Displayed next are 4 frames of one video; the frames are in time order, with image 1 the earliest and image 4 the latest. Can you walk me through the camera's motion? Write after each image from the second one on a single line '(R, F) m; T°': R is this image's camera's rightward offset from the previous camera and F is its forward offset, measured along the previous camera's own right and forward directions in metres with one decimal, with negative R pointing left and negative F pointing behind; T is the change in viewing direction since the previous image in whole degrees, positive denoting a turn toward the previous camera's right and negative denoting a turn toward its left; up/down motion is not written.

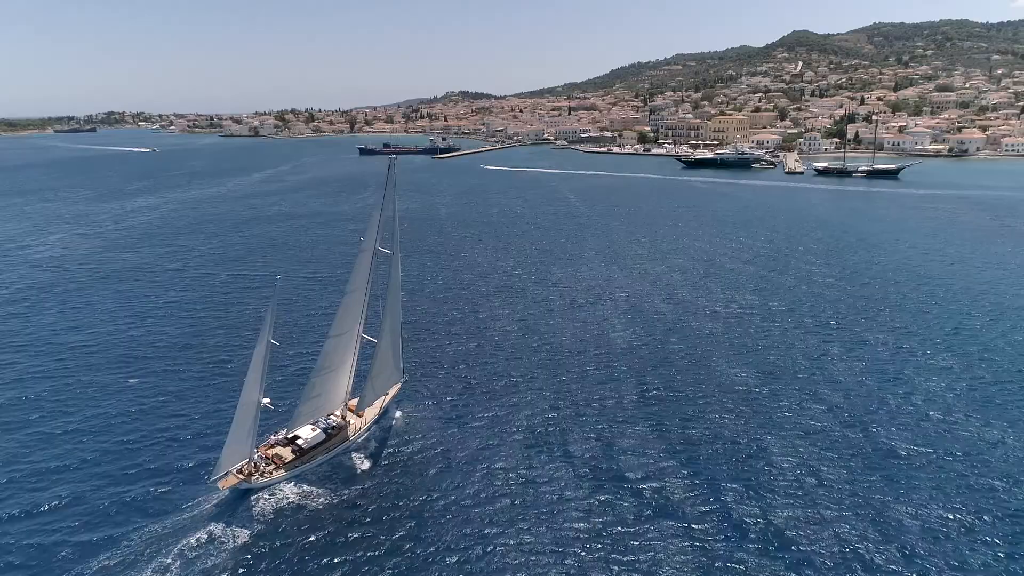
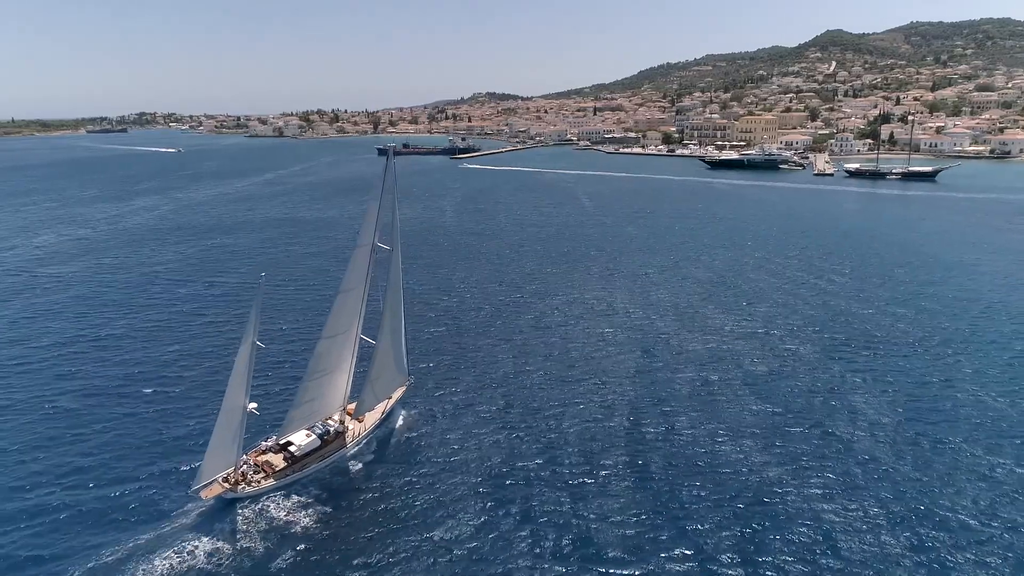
(+1.4, +2.8) m; -2°
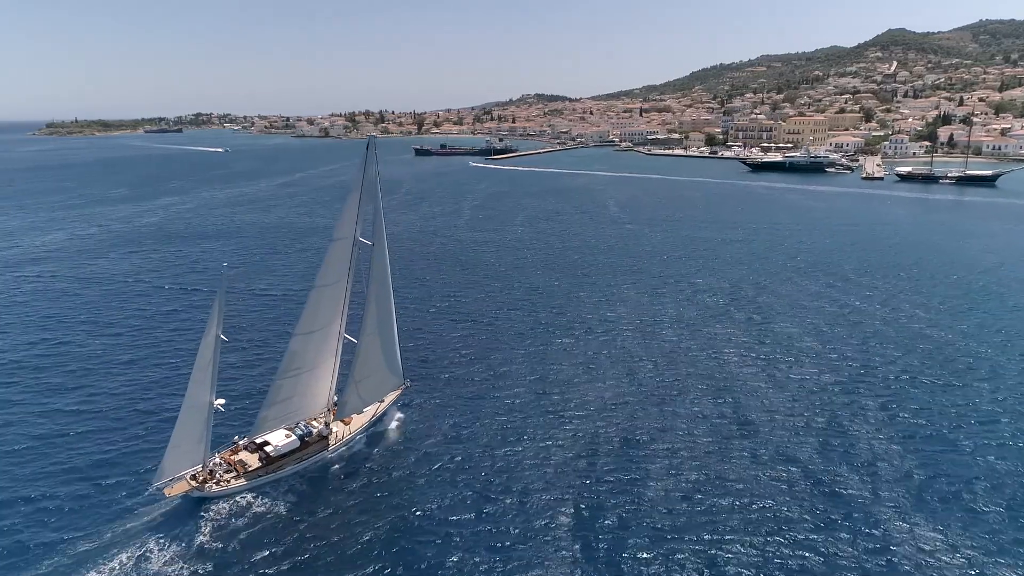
(+2.2, +2.3) m; -4°
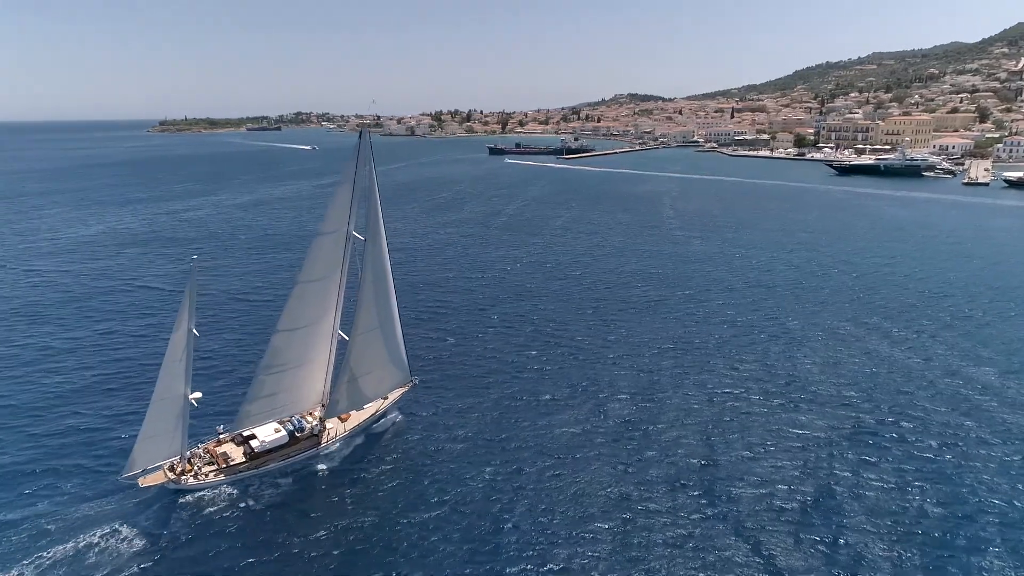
(+3.2, +2.6) m; -7°
